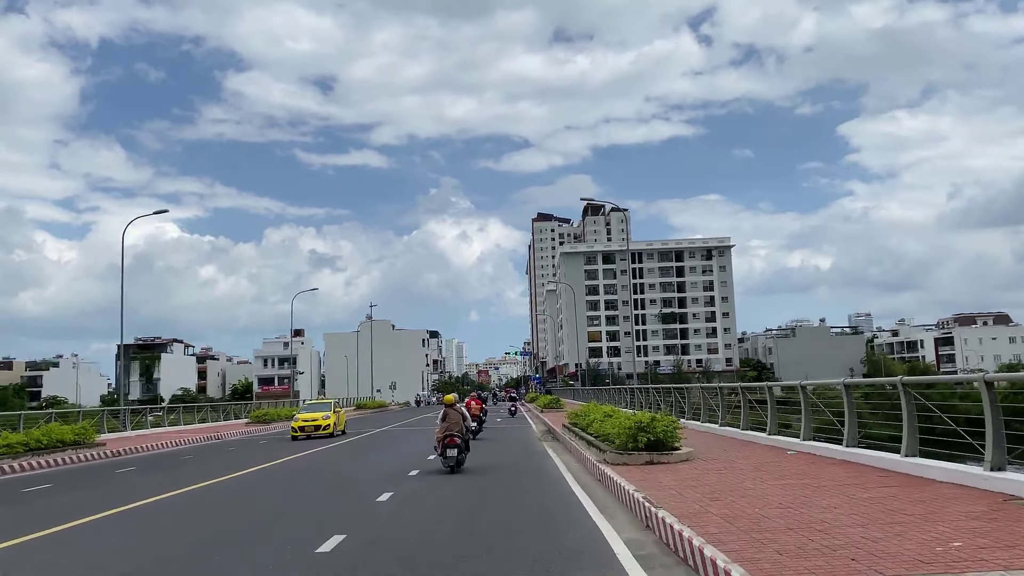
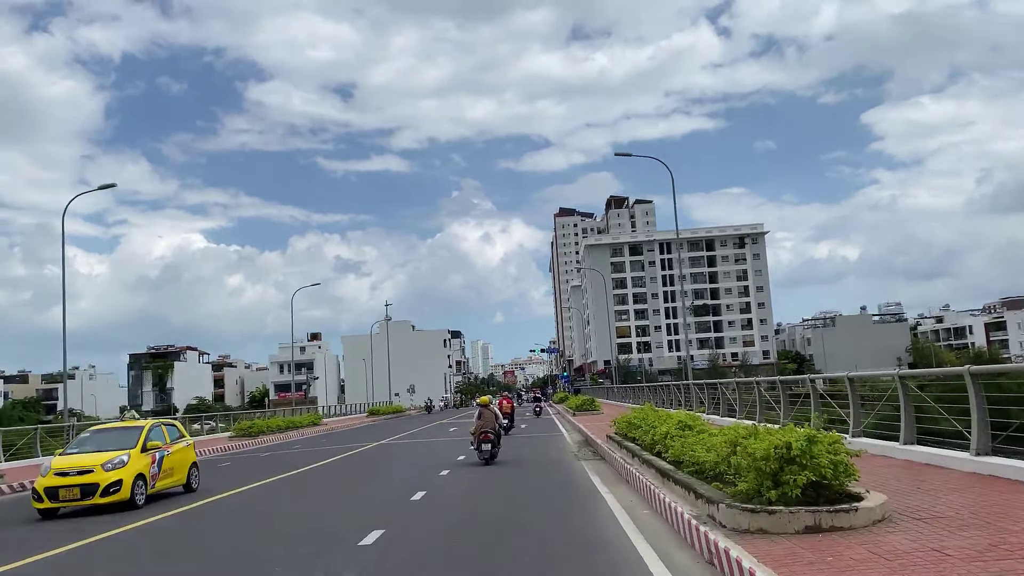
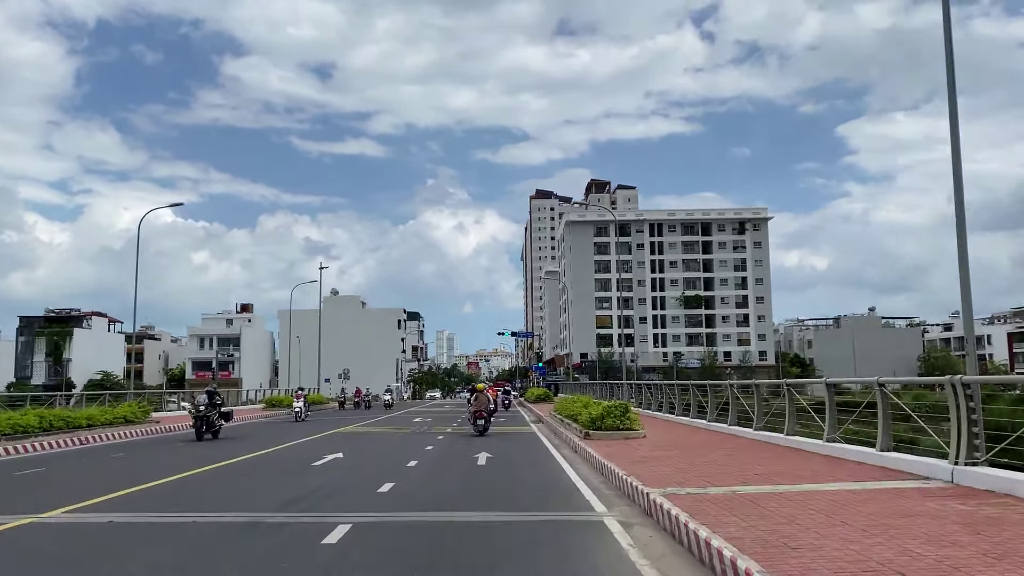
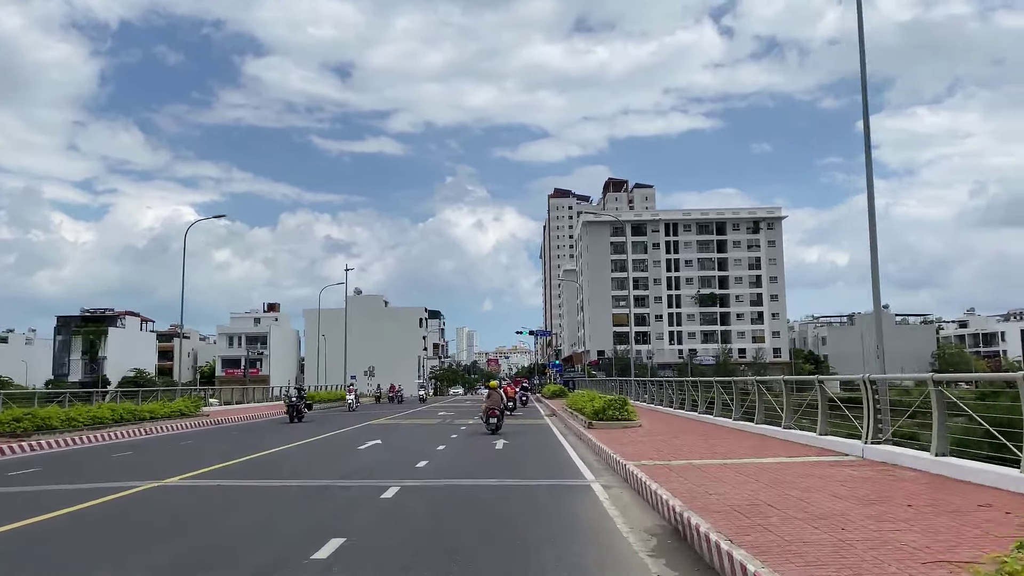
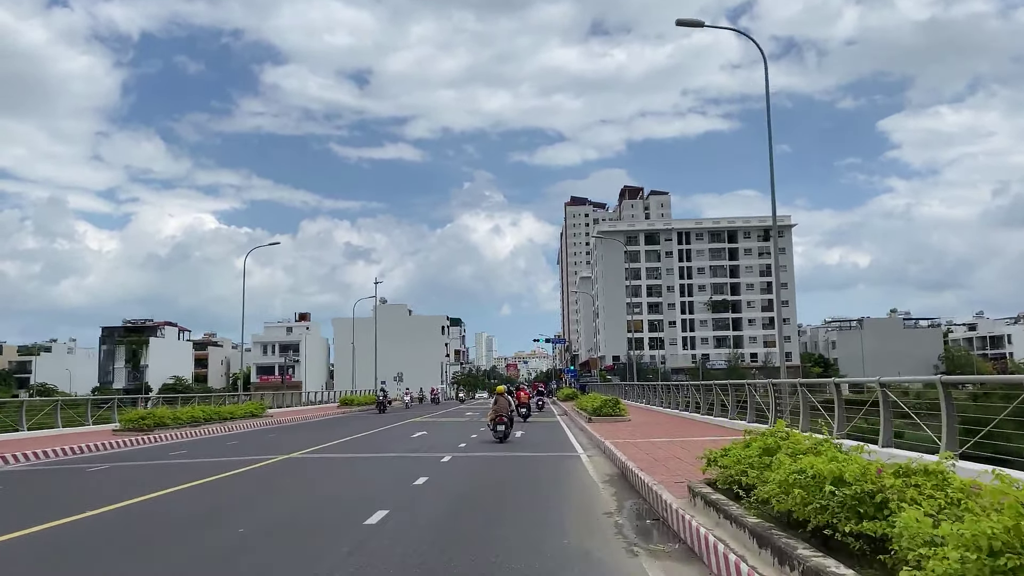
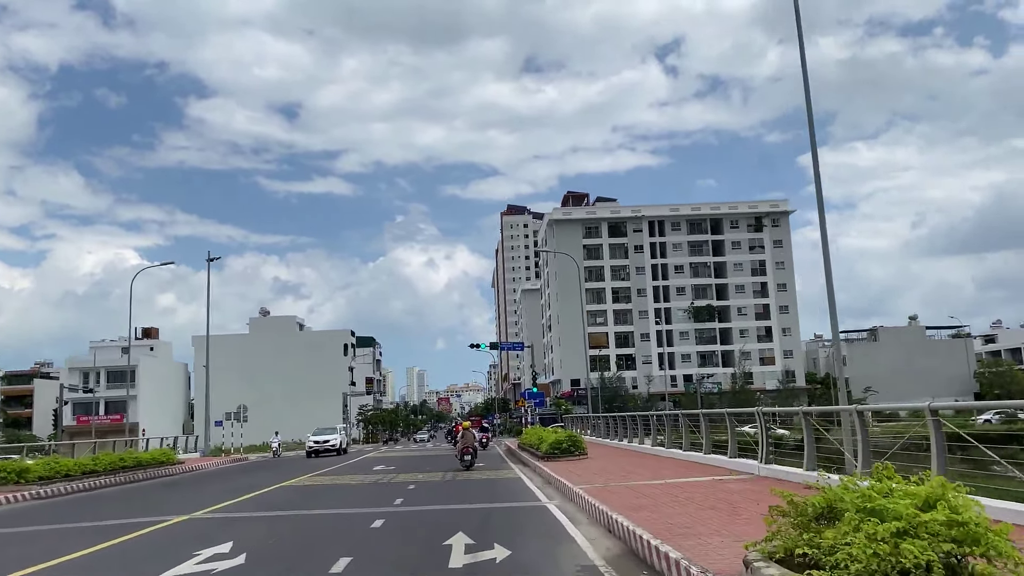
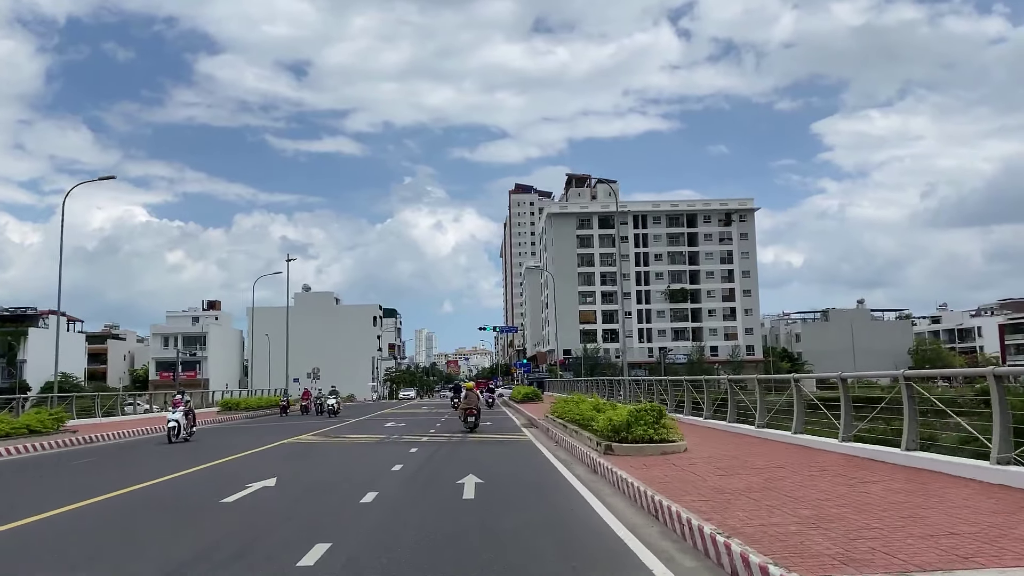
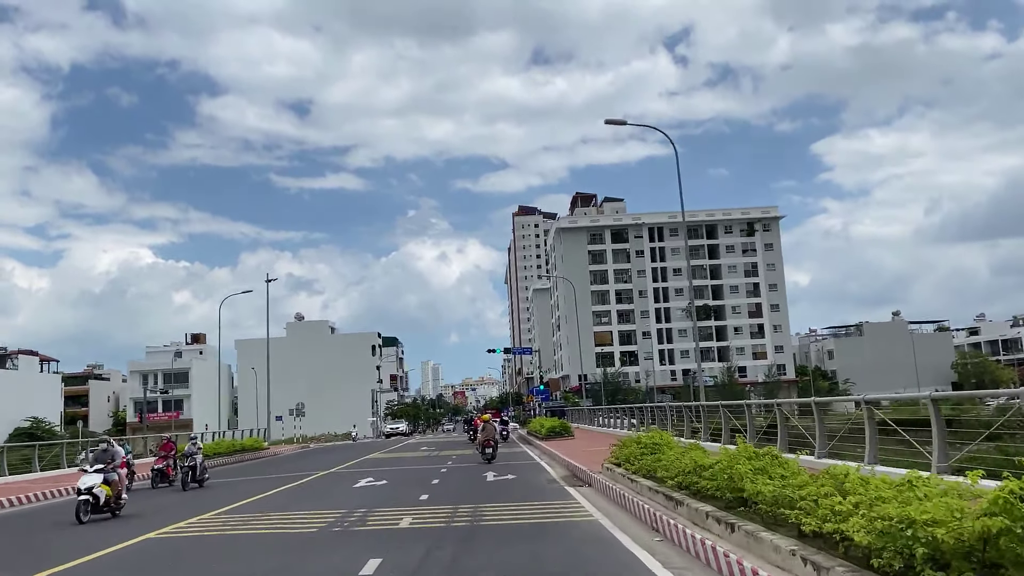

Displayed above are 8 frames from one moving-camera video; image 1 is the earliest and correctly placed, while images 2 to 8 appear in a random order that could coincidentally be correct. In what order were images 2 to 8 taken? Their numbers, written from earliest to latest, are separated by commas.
2, 5, 4, 3, 7, 8, 6
